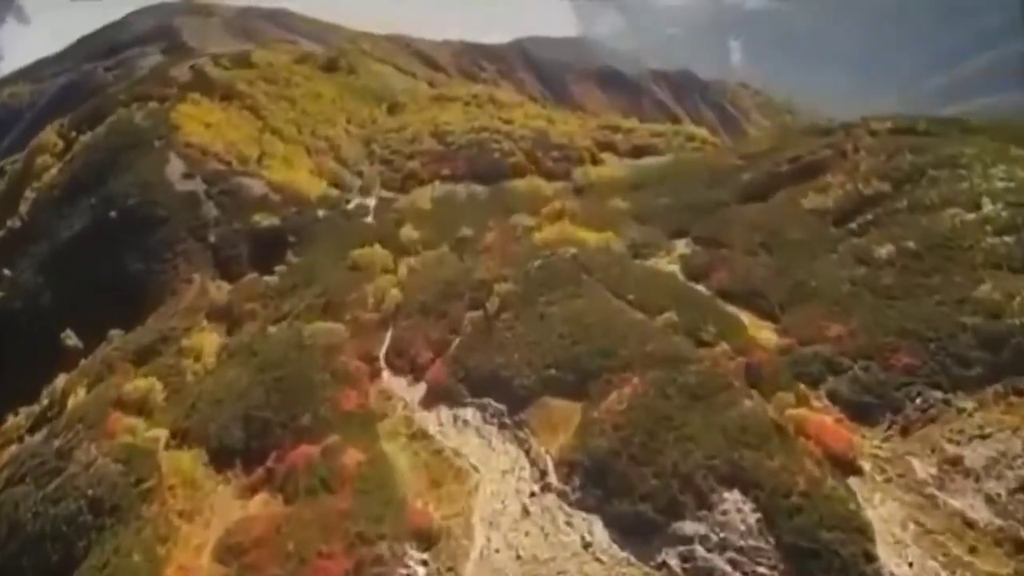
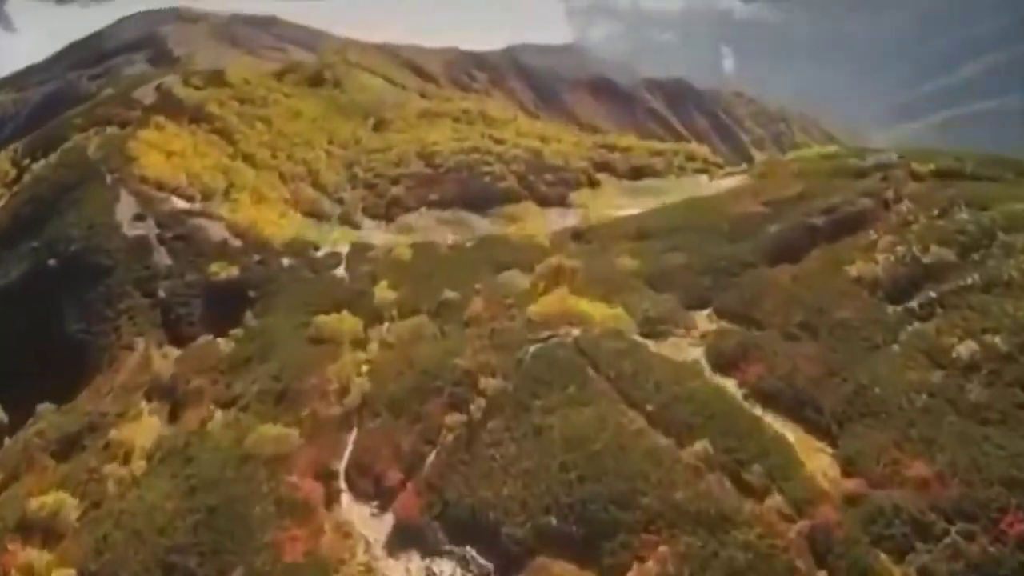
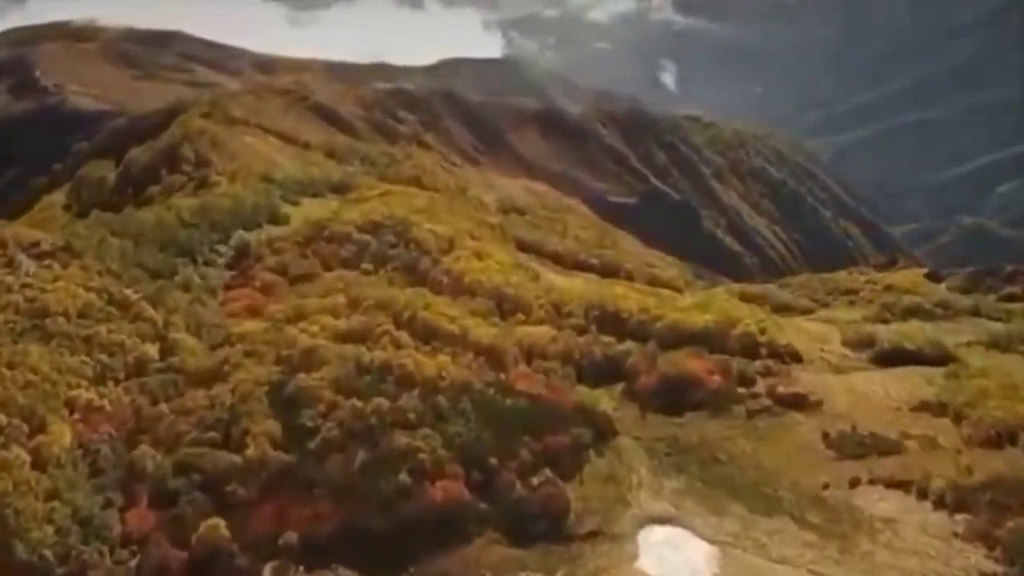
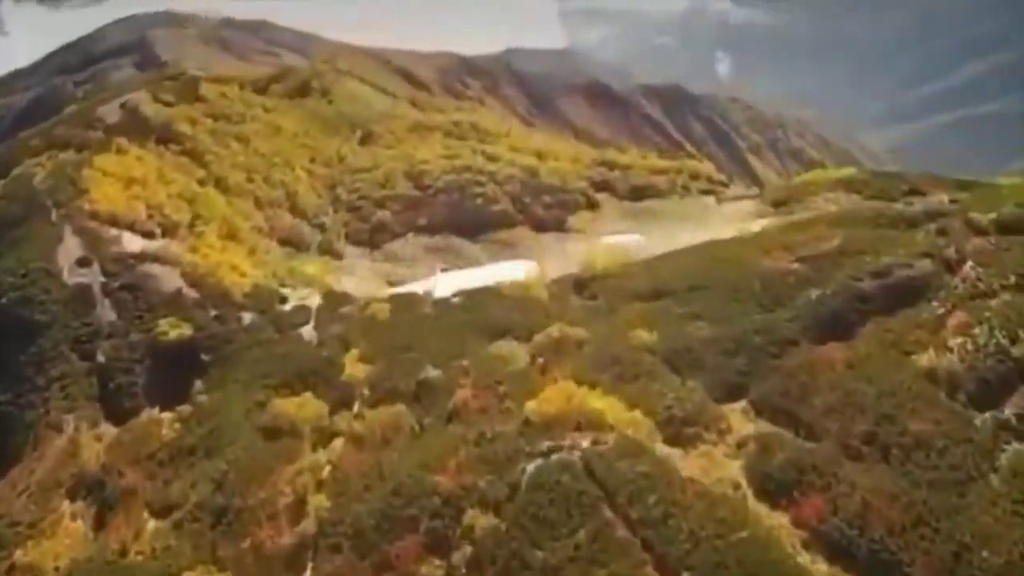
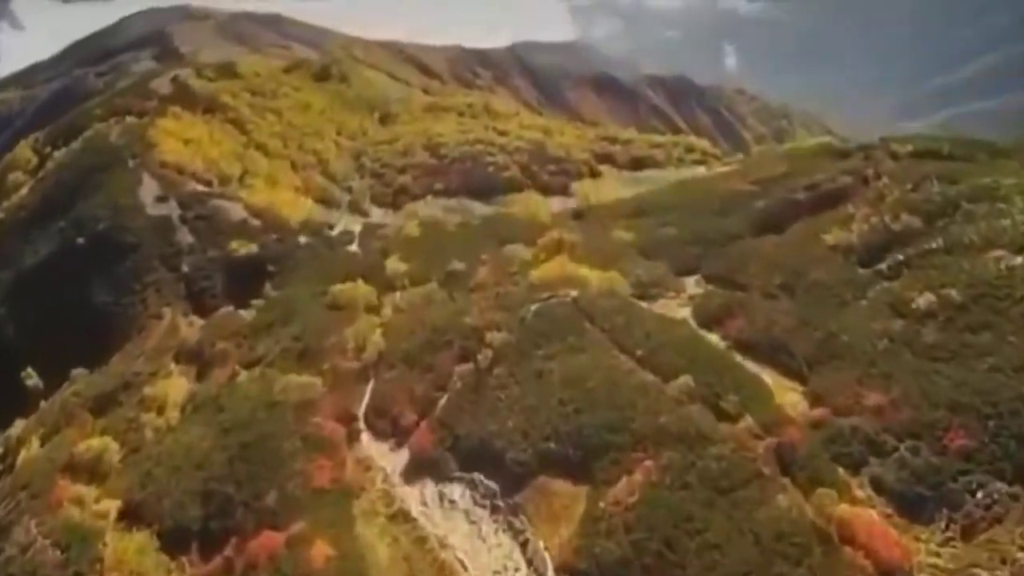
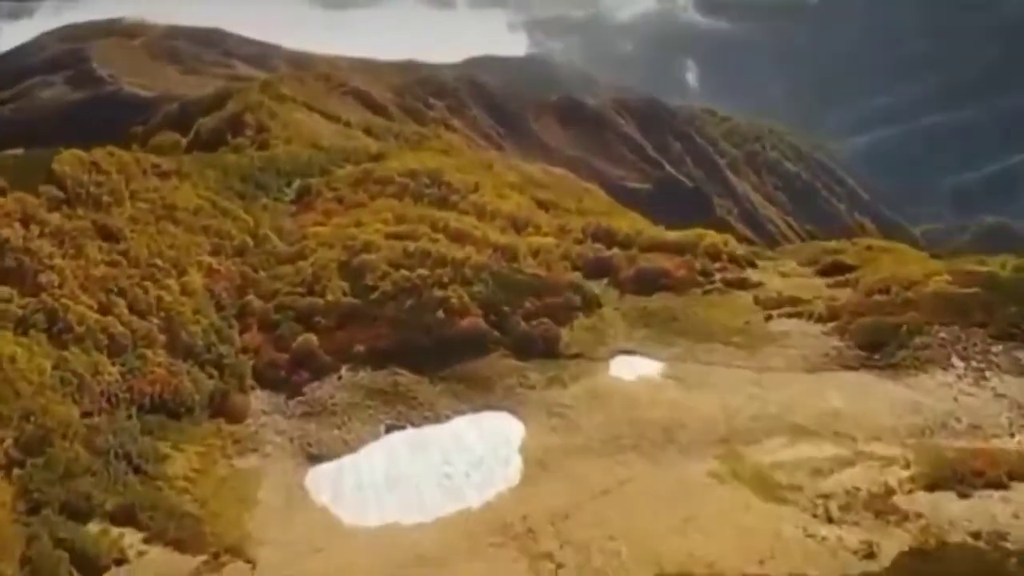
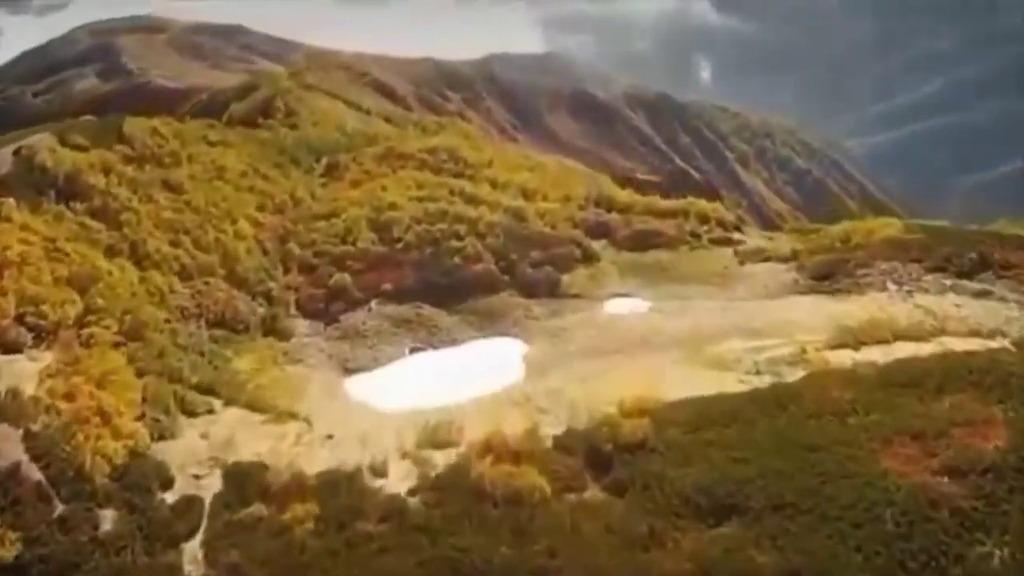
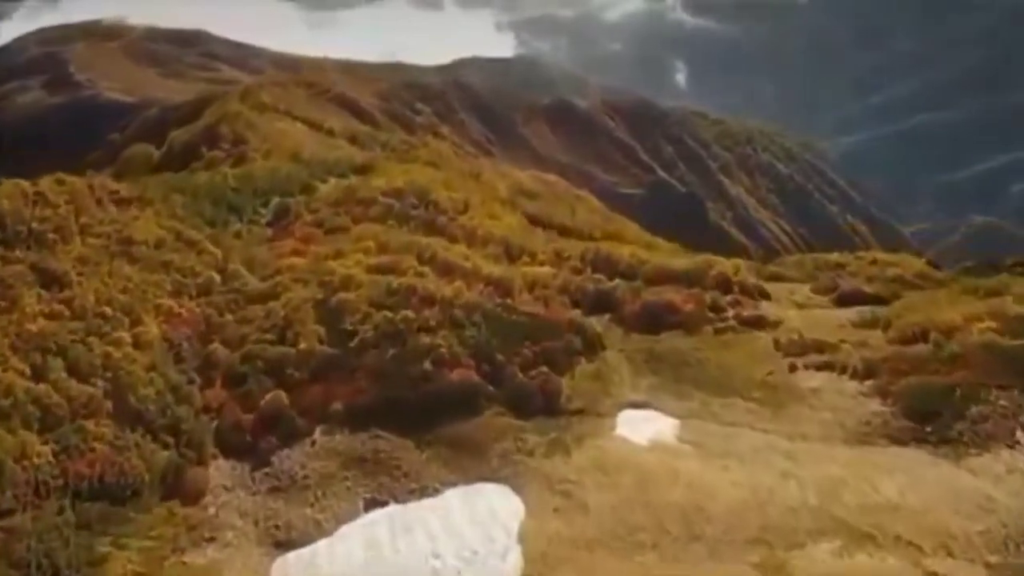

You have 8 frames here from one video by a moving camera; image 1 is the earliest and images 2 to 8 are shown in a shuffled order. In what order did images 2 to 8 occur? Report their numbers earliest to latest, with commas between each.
5, 2, 4, 7, 6, 8, 3
